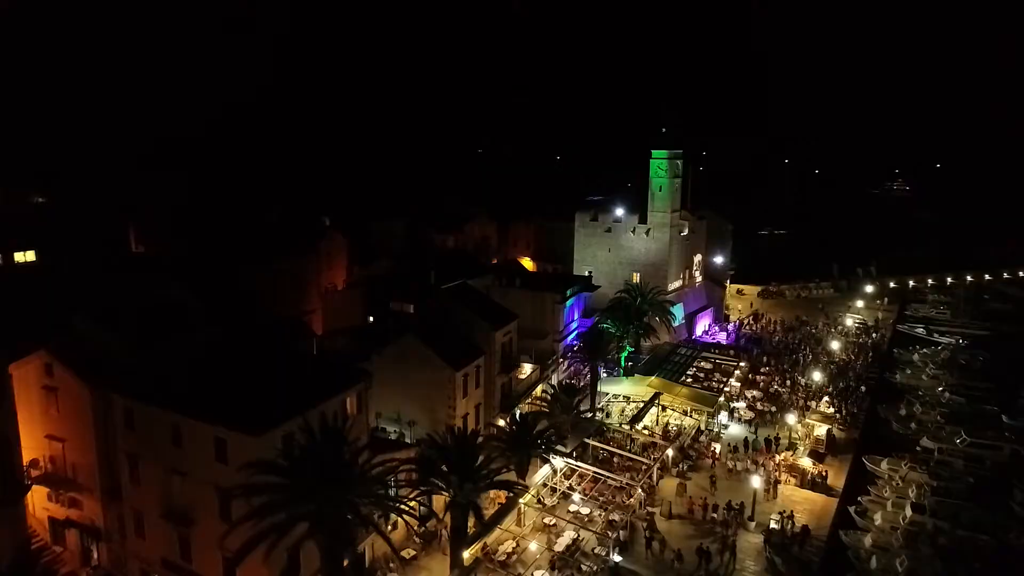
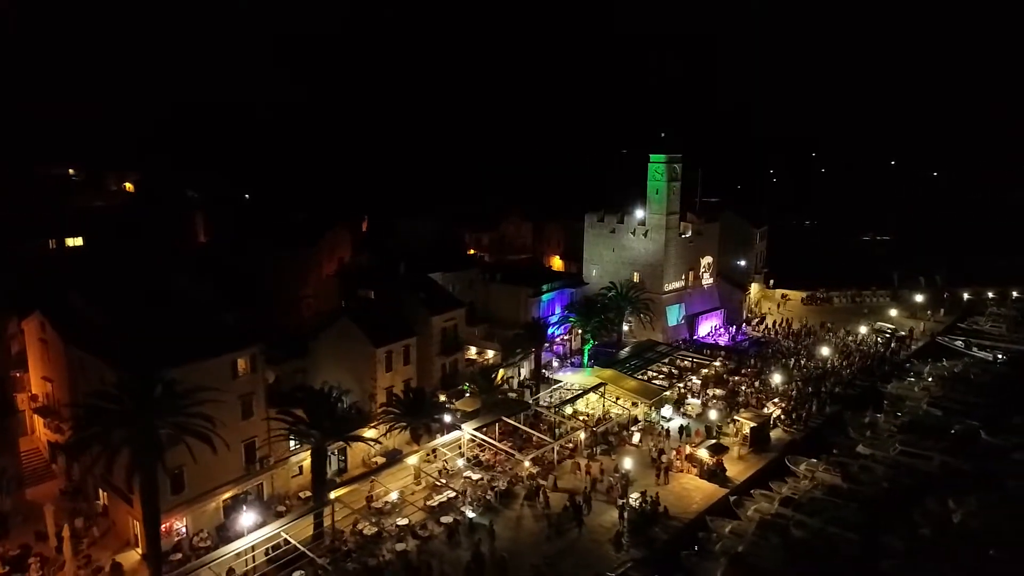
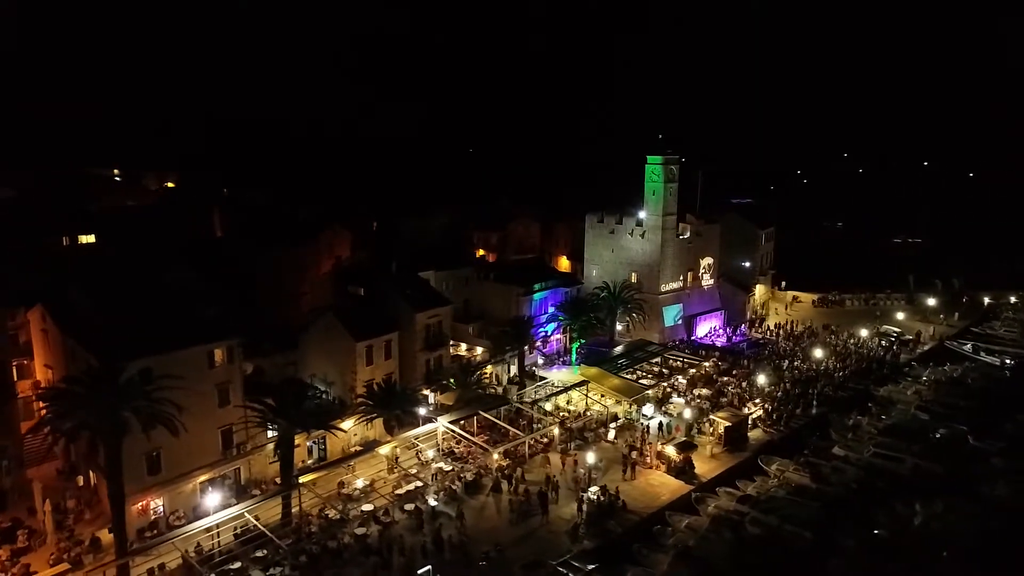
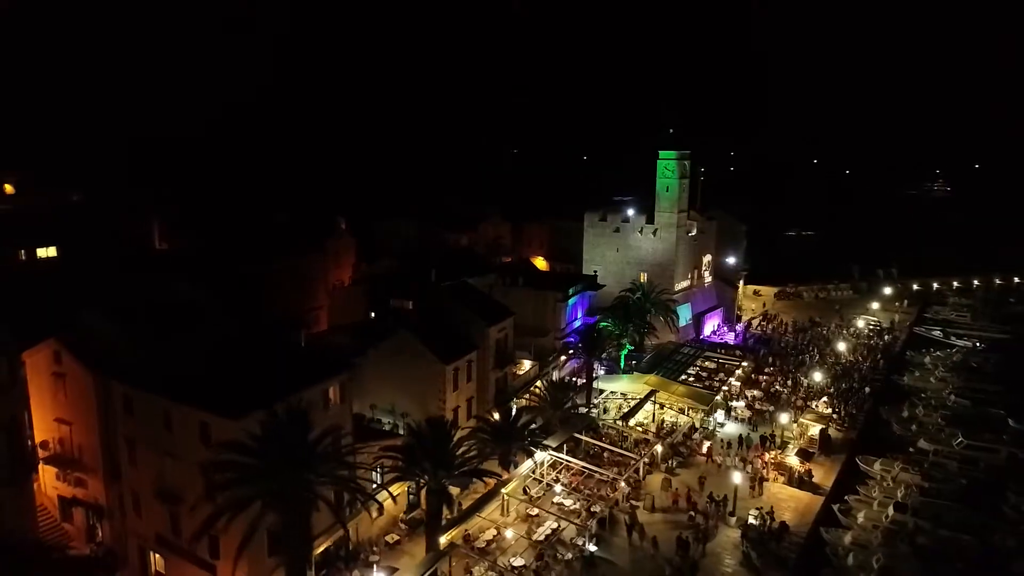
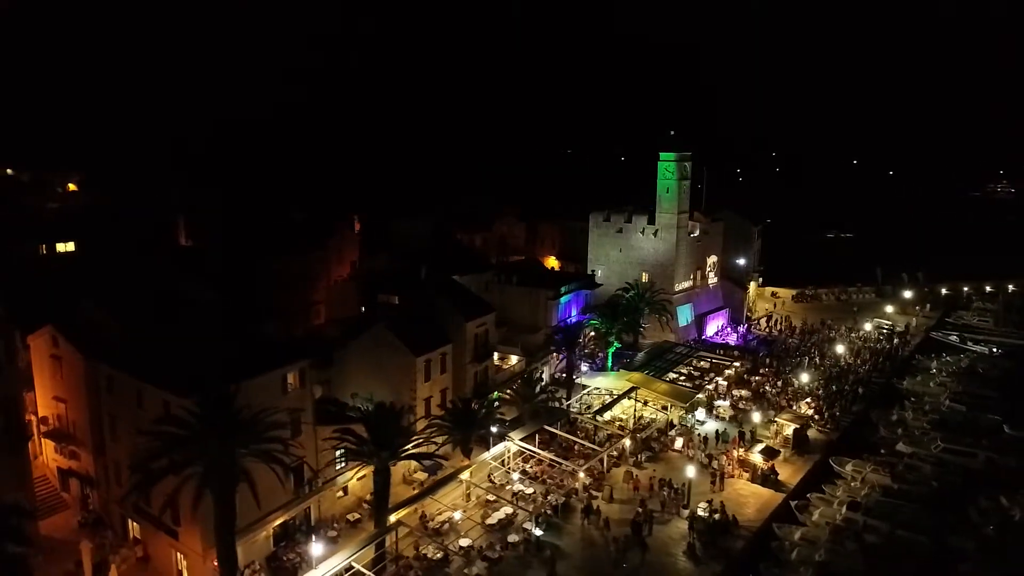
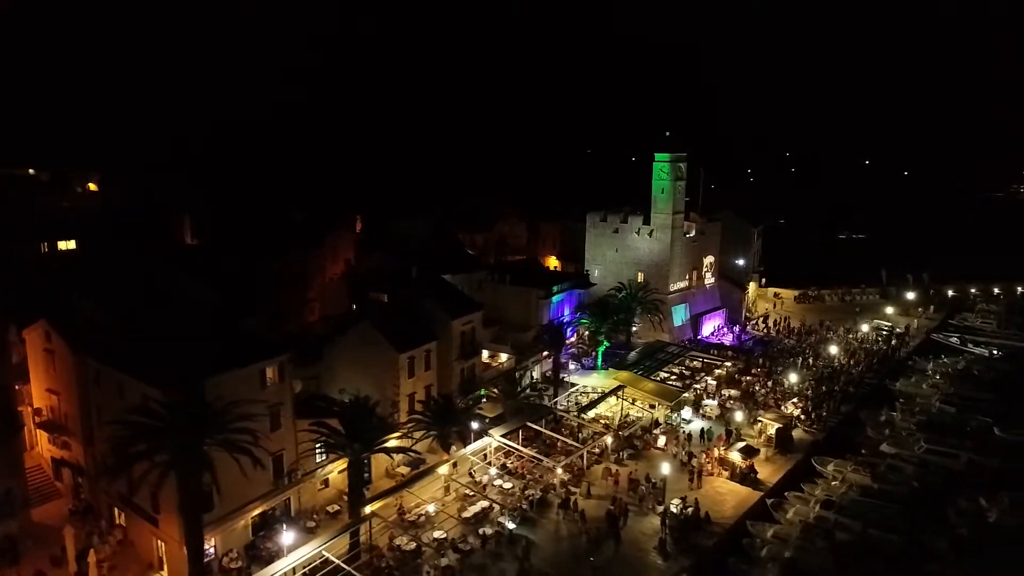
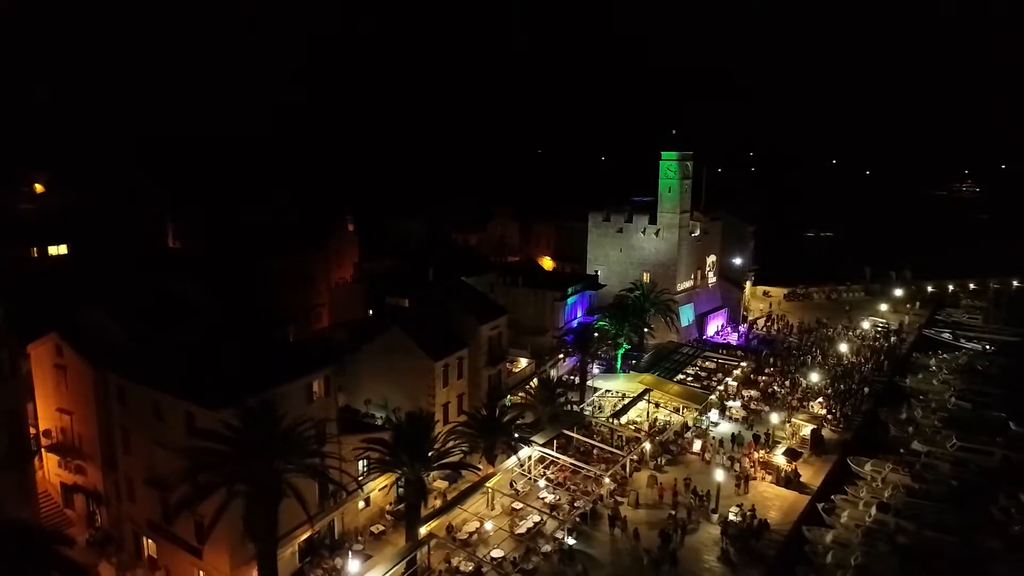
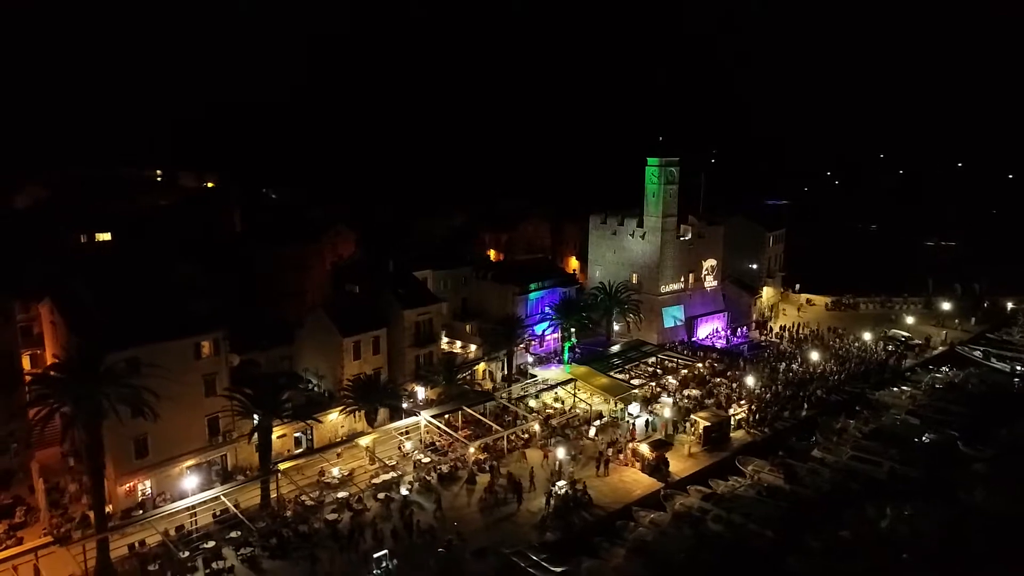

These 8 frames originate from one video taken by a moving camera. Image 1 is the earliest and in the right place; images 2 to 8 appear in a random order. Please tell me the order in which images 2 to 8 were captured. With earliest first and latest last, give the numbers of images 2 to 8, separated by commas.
4, 7, 5, 6, 2, 3, 8
